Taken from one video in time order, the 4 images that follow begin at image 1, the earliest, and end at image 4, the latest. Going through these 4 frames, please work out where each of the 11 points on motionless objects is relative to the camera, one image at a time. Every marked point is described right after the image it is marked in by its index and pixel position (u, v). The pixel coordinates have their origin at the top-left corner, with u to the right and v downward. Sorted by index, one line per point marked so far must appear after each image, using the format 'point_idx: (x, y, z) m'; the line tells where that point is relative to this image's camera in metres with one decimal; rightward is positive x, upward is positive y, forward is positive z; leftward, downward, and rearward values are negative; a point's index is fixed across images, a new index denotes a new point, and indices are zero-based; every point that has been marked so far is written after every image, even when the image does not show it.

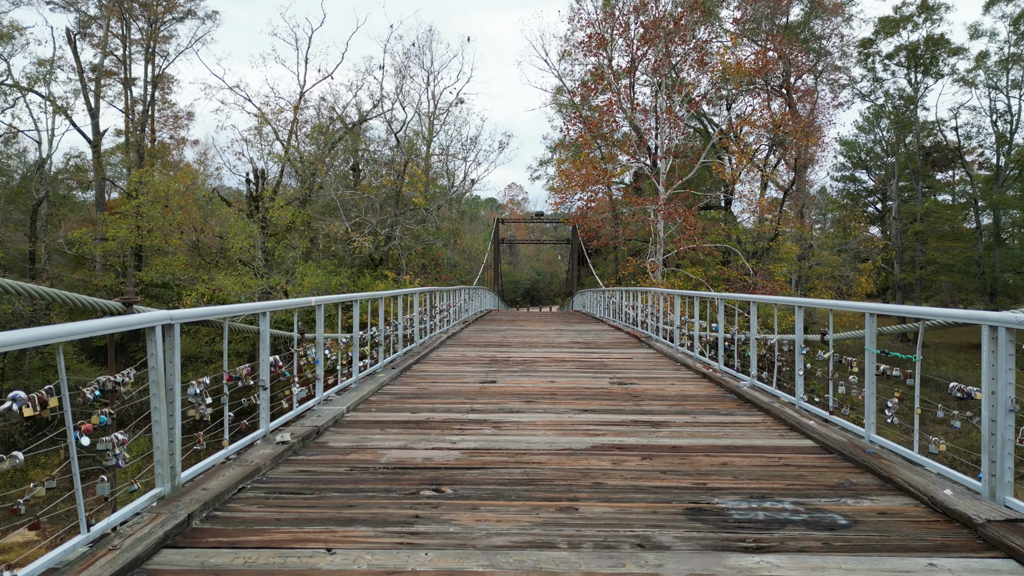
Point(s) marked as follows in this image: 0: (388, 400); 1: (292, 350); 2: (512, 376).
0: (-0.8, -0.7, +3.7) m
1: (-1.1, -0.3, +3.1) m
2: (0.0, -0.7, +4.5) m
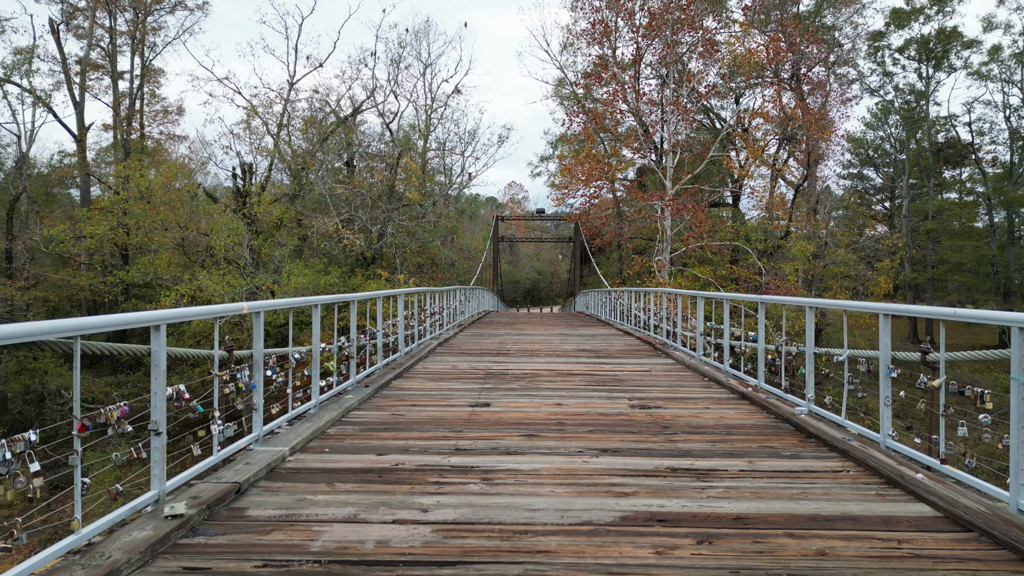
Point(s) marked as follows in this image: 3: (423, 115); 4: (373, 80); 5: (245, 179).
0: (-0.8, -0.7, +2.9) m
1: (-1.1, -0.3, +2.3) m
2: (0.0, -0.7, +3.7) m
3: (-2.8, +5.4, +18.9) m
4: (-3.9, +5.9, +17.2) m
5: (-6.8, +2.8, +15.6) m
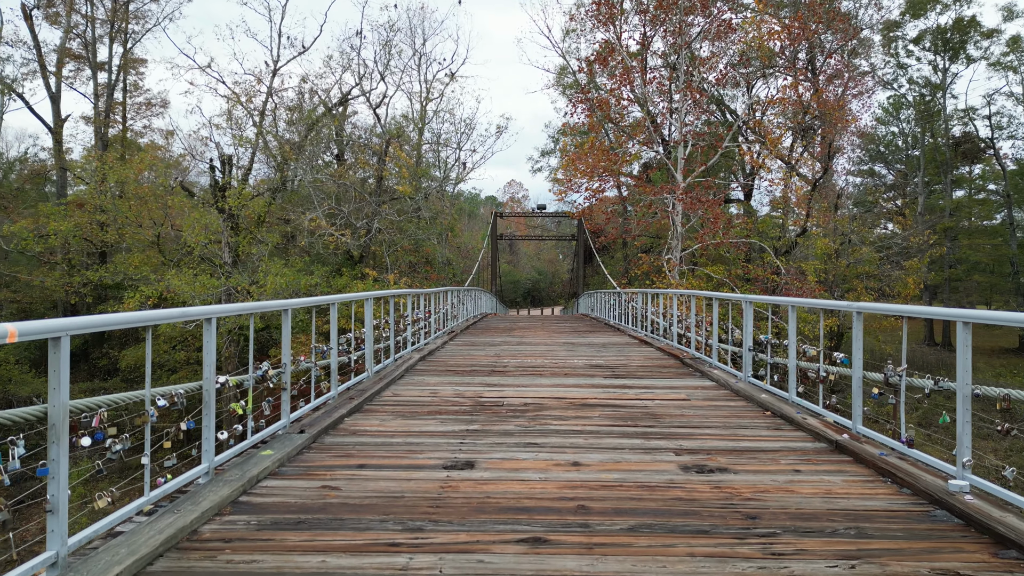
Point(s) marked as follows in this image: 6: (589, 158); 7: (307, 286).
0: (-0.8, -0.7, +1.8) m
1: (-1.2, -0.3, +1.2) m
2: (0.0, -0.7, +2.6) m
3: (-2.8, +5.4, +17.8) m
4: (-4.0, +5.9, +16.0) m
5: (-6.9, +2.8, +14.5) m
6: (+2.0, +3.4, +15.7) m
7: (-4.6, +0.1, +13.9) m
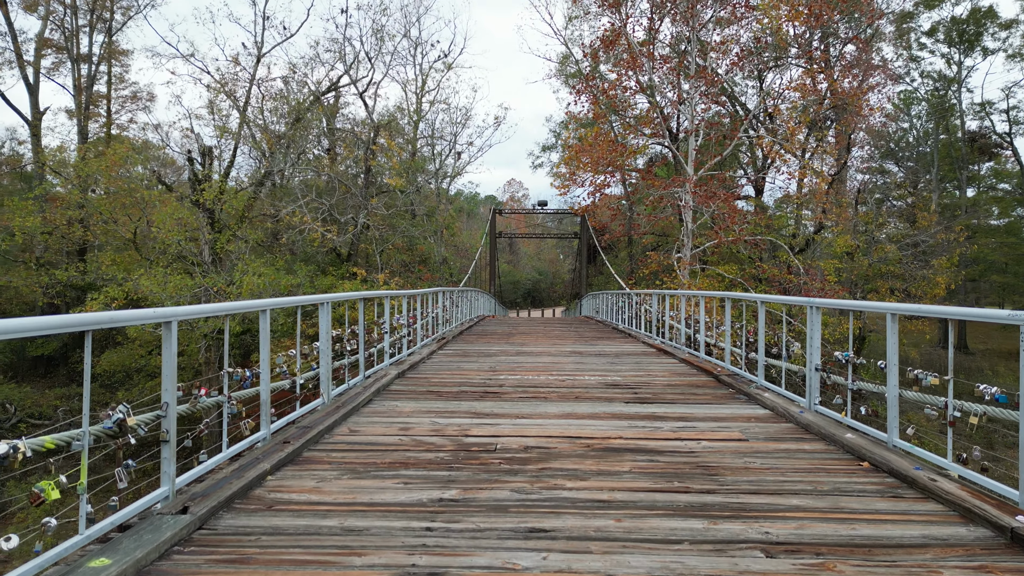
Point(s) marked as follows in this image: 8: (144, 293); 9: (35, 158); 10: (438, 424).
0: (-0.8, -0.7, +0.8) m
1: (-1.2, -0.4, +0.2) m
2: (-0.1, -0.7, +1.7) m
3: (-2.8, +5.4, +16.9) m
4: (-4.0, +5.9, +15.1) m
5: (-6.9, +2.8, +13.6) m
6: (+2.0, +3.3, +14.8) m
7: (-4.7, 0.0, +12.9) m
8: (-7.1, -0.1, +11.8) m
9: (-13.5, +3.7, +17.1) m
10: (-0.4, -0.7, +3.0) m
